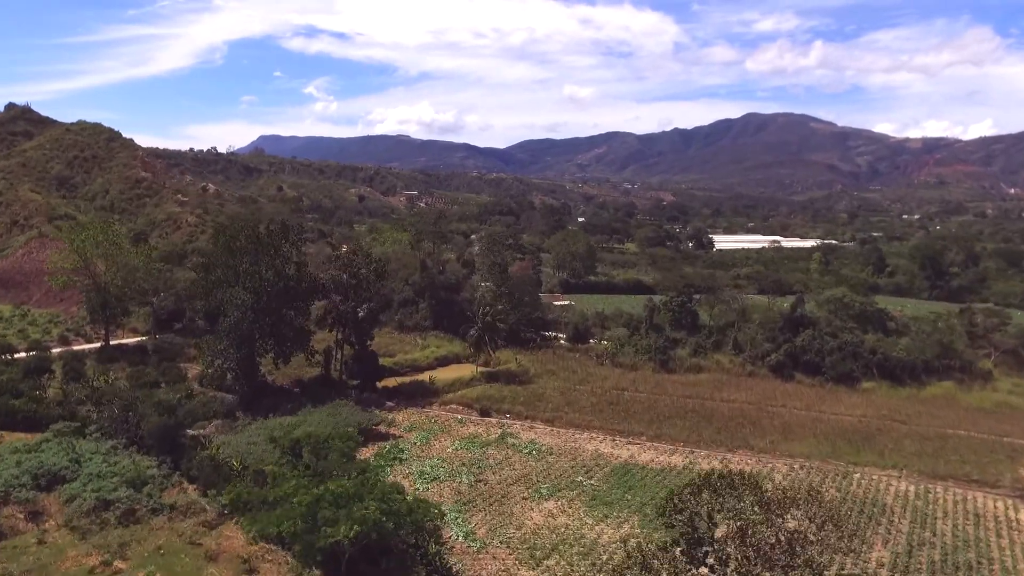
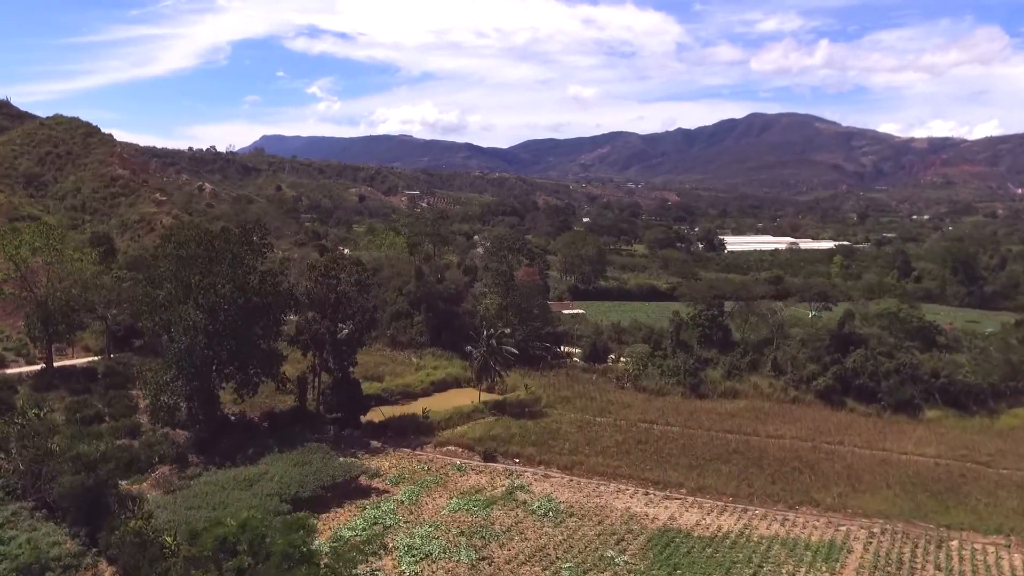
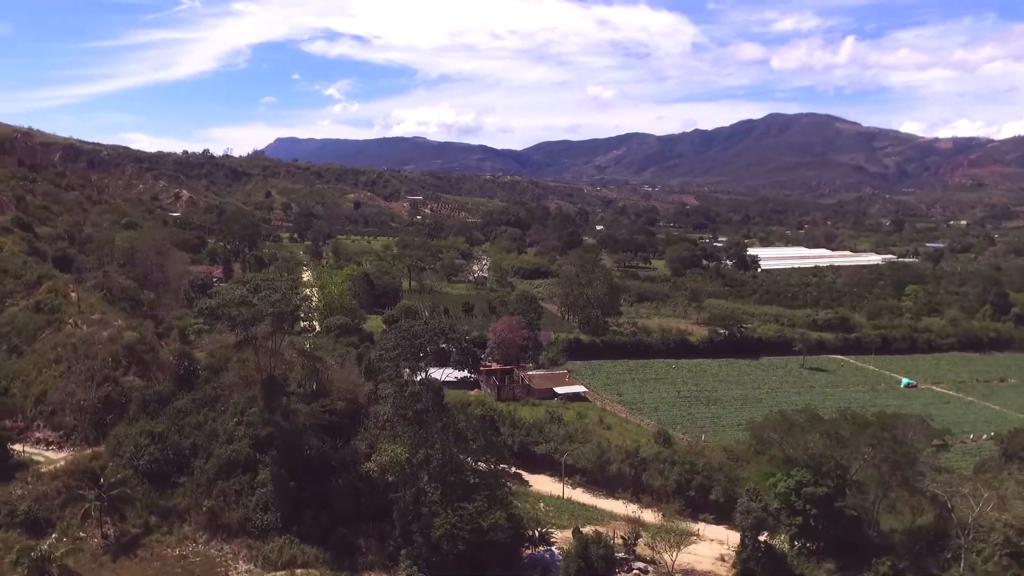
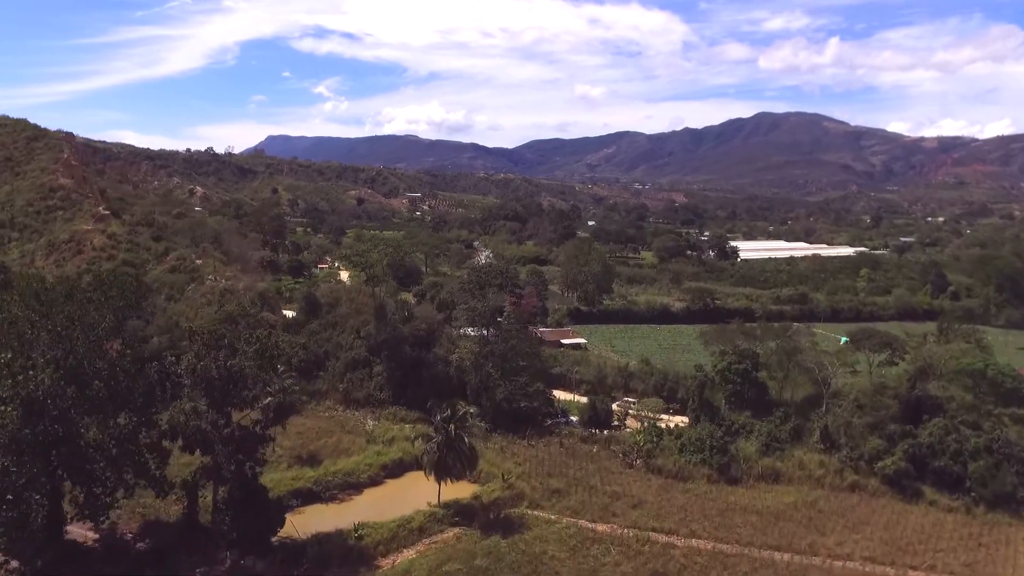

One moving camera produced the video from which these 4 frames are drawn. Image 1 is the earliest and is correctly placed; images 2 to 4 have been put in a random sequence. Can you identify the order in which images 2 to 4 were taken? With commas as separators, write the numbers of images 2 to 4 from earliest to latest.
2, 4, 3
